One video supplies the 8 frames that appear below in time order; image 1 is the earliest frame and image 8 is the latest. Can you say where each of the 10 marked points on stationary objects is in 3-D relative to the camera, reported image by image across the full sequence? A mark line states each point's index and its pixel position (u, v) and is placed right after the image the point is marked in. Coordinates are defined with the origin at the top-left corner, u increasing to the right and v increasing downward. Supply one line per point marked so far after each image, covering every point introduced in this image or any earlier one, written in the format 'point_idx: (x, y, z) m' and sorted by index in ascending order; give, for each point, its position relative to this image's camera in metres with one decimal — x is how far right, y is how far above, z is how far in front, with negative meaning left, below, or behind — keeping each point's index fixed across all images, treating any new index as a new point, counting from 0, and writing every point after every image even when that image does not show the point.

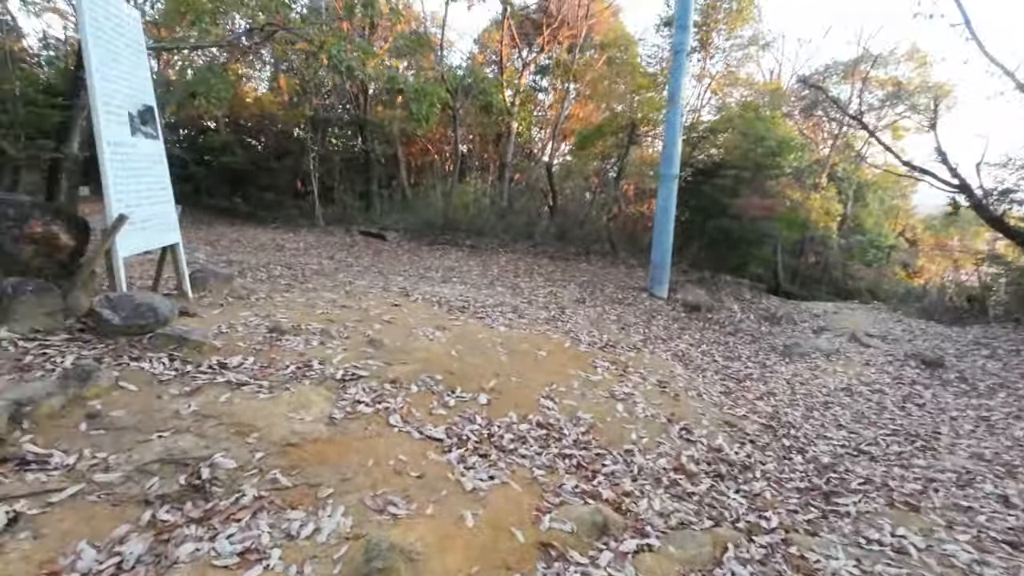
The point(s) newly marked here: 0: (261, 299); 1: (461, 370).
0: (-3.7, -0.2, +7.2) m
1: (-0.6, -1.0, +5.8) m
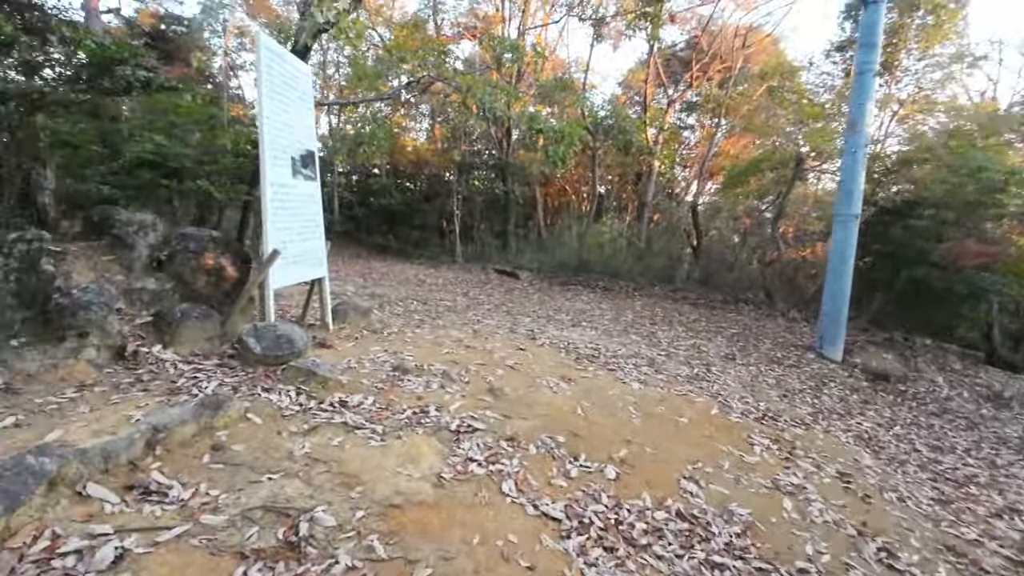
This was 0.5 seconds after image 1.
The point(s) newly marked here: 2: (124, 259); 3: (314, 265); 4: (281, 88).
0: (-1.8, -0.7, +7.3) m
1: (+0.8, -1.5, +5.1) m
2: (-4.0, +0.3, +5.0) m
3: (-2.6, +0.3, +6.3) m
4: (-2.6, +2.3, +5.5) m
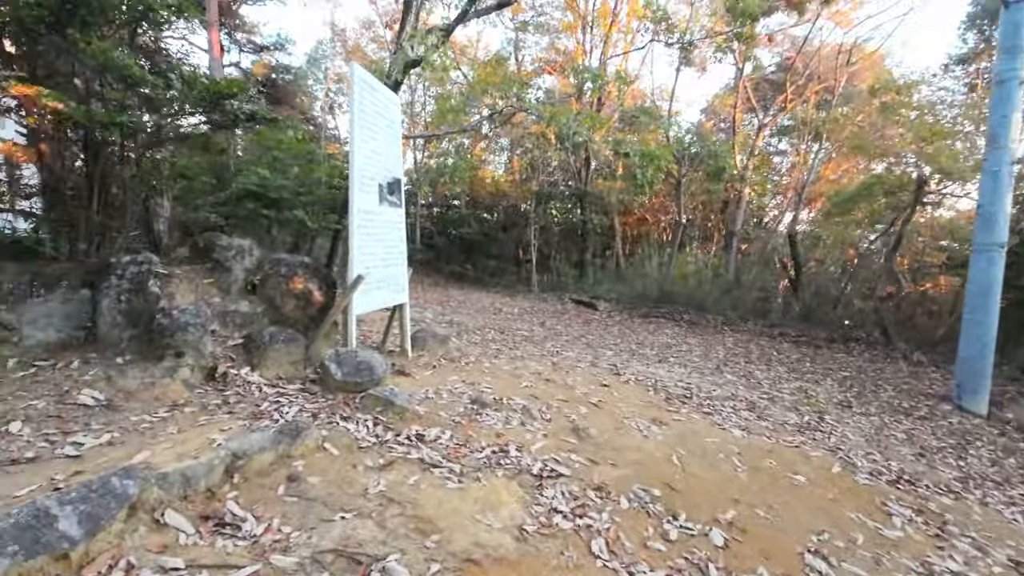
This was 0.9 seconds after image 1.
0: (-0.6, -1.1, +7.1) m
1: (+1.6, -1.8, +4.5) m
2: (-3.1, +0.1, +5.2) m
3: (-1.5, 0.0, +6.3) m
4: (-1.6, +2.0, +5.6) m
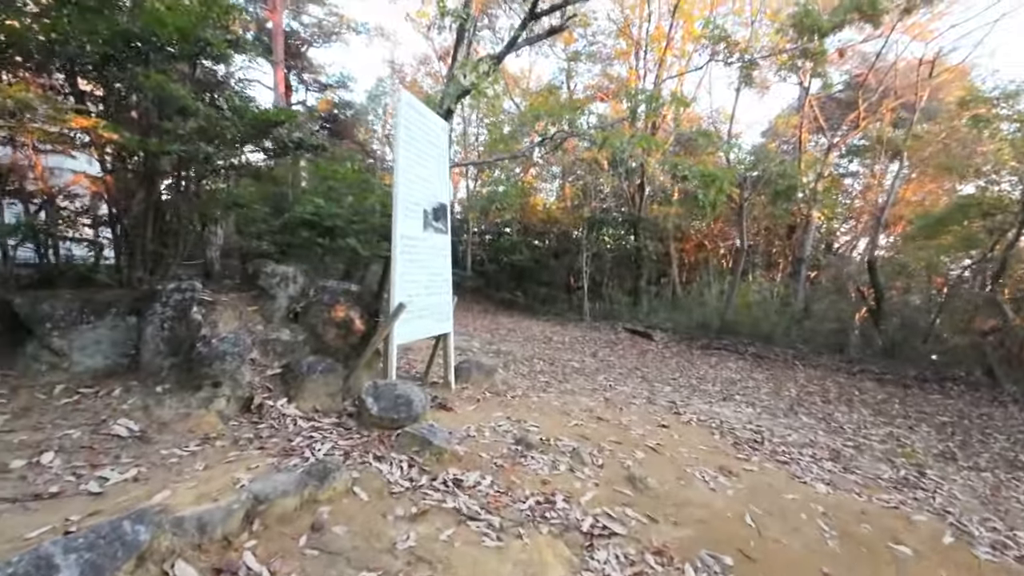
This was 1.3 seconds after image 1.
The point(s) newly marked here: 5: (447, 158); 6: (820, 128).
0: (+0.1, -1.5, +6.7) m
1: (+2.0, -2.1, +3.8) m
2: (-2.6, -0.2, +5.1) m
3: (-0.9, -0.4, +6.0) m
4: (-1.1, +1.6, +5.4) m
5: (-0.8, +1.7, +6.2) m
6: (+9.9, +5.2, +15.5) m
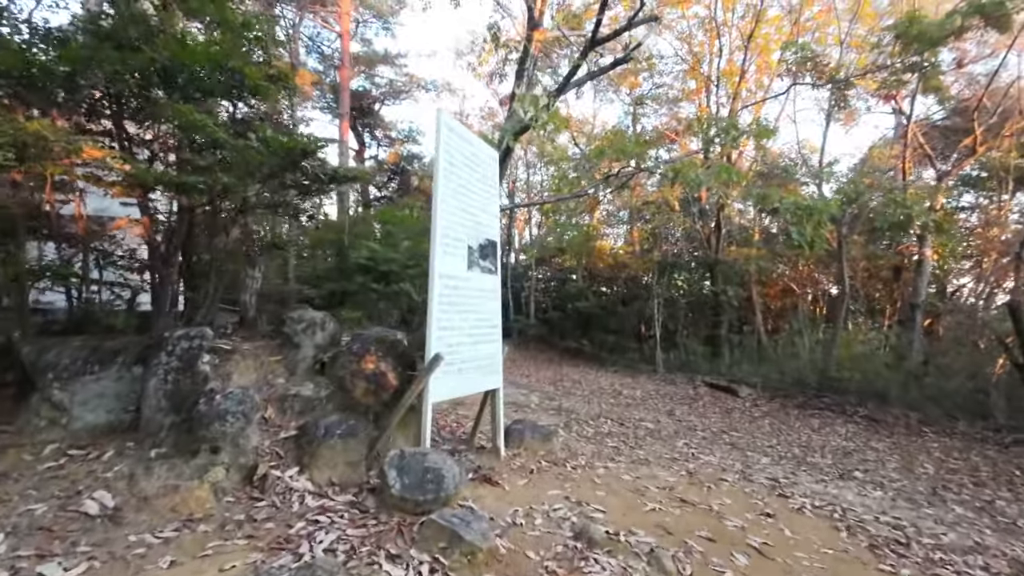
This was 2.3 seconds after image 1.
0: (+0.8, -2.1, +5.6) m
1: (+2.3, -2.4, +2.4) m
2: (-2.1, -0.7, +4.6) m
3: (-0.3, -0.9, +5.2) m
4: (-0.5, +1.2, +4.8) m
5: (-0.2, +1.1, +5.6) m
6: (+11.7, +3.8, +13.6) m
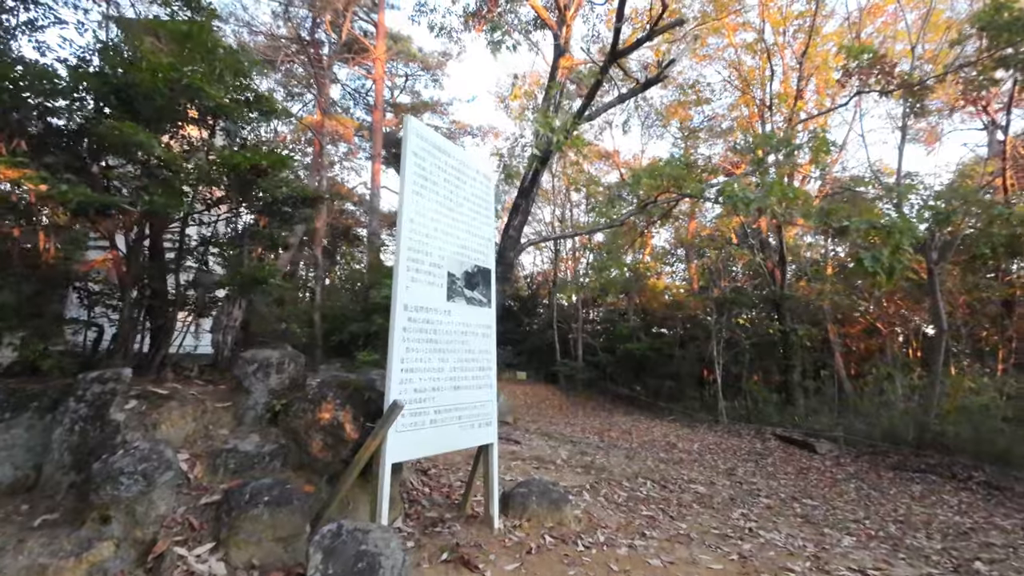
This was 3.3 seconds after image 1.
0: (+0.7, -2.4, +4.5) m
1: (+1.8, -2.4, +1.2) m
2: (-2.2, -1.0, +4.0) m
3: (-0.3, -1.2, +4.3) m
4: (-0.6, +0.9, +4.2) m
5: (-0.2, +0.8, +4.9) m
6: (+12.6, +2.9, +11.6) m
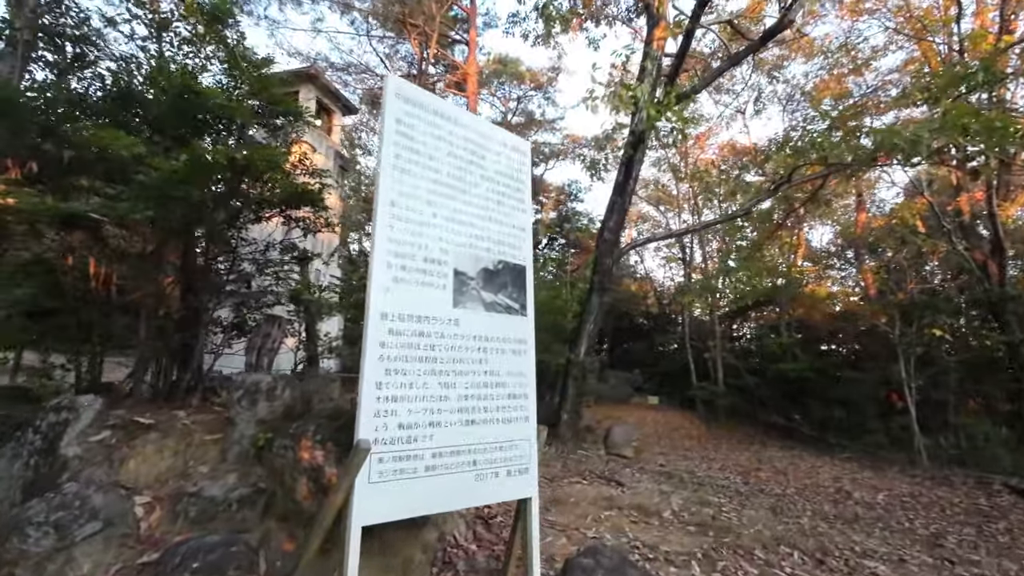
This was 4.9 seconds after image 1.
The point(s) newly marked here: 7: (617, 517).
0: (+1.1, -2.3, +3.0) m
1: (+1.2, -2.1, -0.5) m
2: (-2.0, -1.1, +3.4) m
3: (-0.1, -1.2, +3.2) m
4: (-0.5, +0.9, +3.3) m
5: (+0.1, +0.8, +3.8) m
6: (+14.2, +3.4, +6.8) m
7: (+1.2, -2.6, +5.6) m
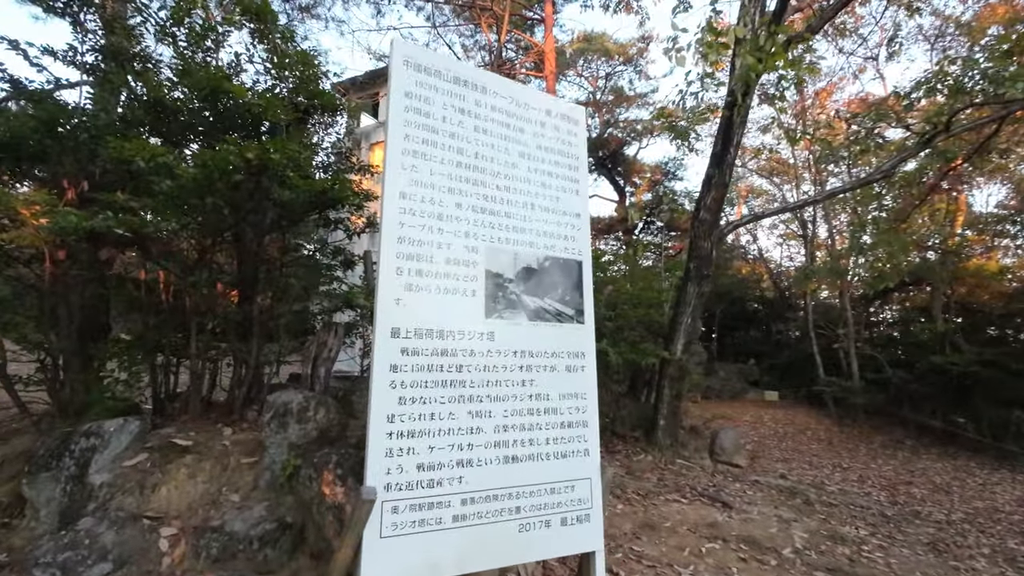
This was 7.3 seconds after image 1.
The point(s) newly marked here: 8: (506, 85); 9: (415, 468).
0: (+1.3, -2.3, +2.2) m
1: (+0.7, -2.2, -1.3) m
2: (-1.6, -1.1, +3.2) m
3: (+0.2, -1.3, +2.6) m
4: (-0.3, +0.8, +2.7) m
5: (+0.4, +0.8, +3.1) m
6: (+14.7, +4.0, +3.1) m
7: (+2.0, -2.5, +4.7) m
8: (0.0, +1.2, +2.9) m
9: (-0.5, -0.8, +2.3) m
